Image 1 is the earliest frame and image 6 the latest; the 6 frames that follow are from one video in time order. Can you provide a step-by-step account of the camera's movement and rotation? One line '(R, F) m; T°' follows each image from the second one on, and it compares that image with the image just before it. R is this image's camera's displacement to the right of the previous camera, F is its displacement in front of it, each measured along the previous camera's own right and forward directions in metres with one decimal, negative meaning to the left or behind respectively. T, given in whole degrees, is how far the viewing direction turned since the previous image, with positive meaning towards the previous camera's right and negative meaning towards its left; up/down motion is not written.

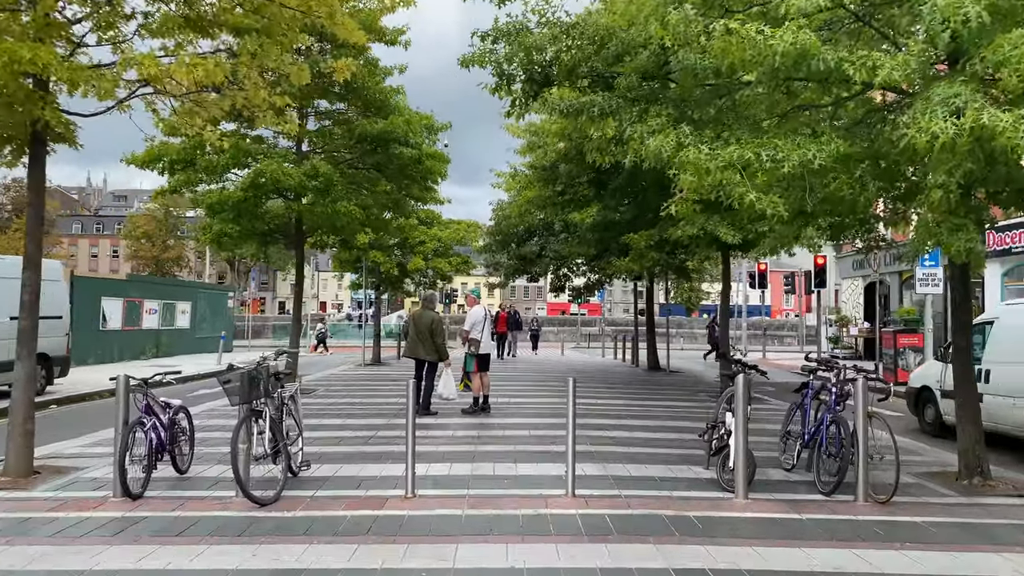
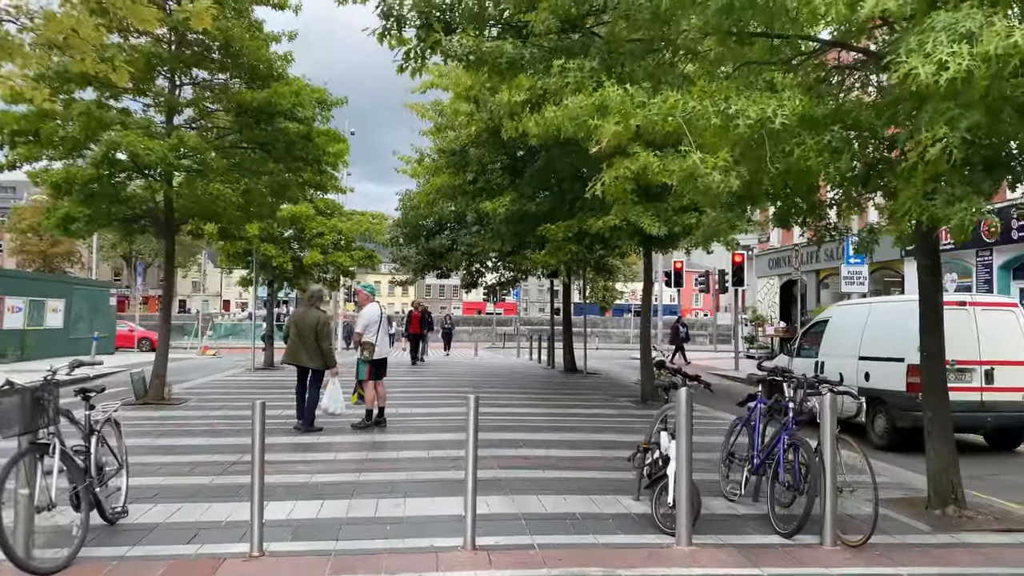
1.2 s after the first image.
(+0.2, +1.5) m; +6°
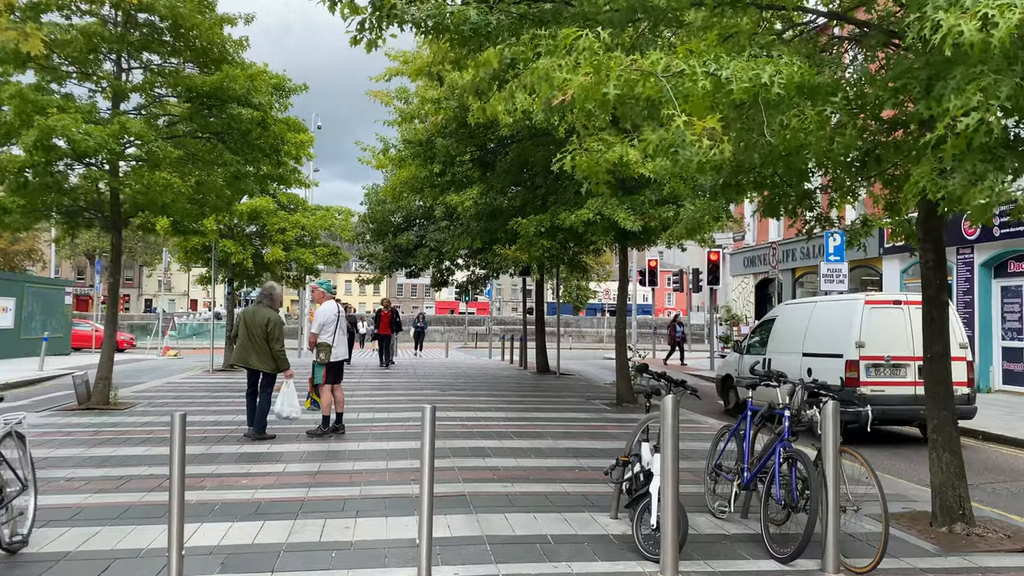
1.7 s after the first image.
(+0.1, +0.7) m; +2°
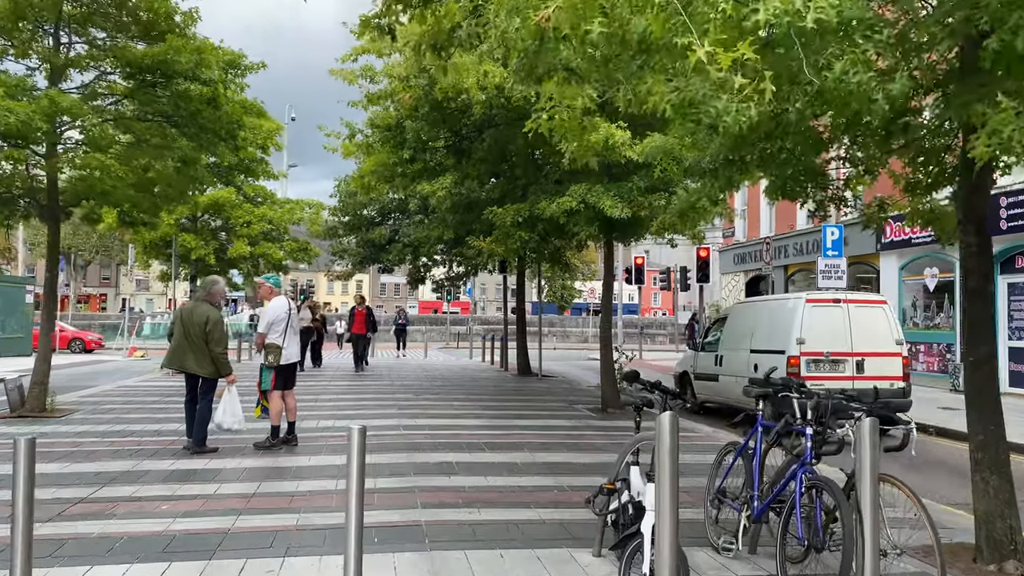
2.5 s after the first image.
(+0.1, +1.0) m; +1°
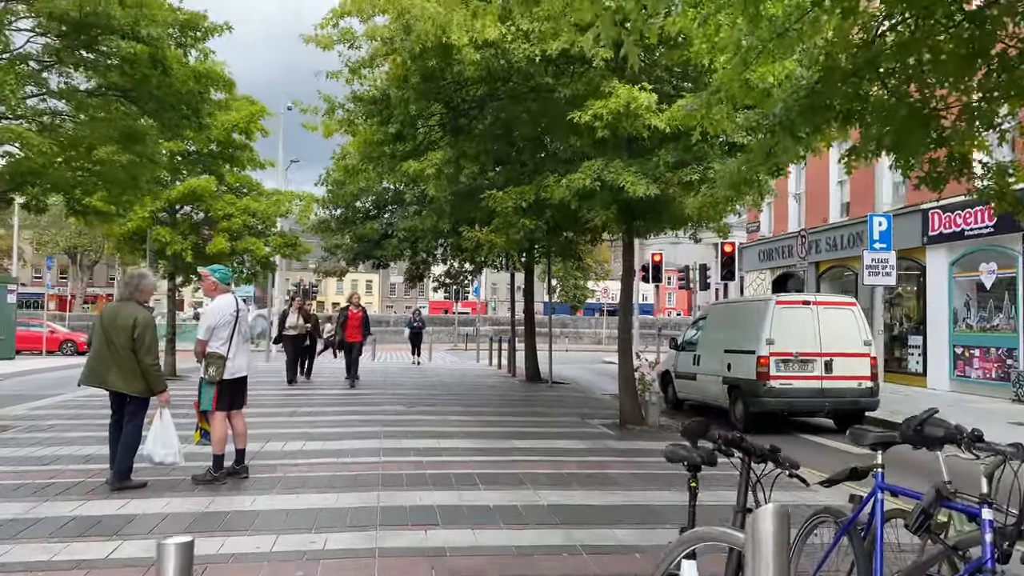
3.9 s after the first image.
(+0.1, +1.6) m; -1°
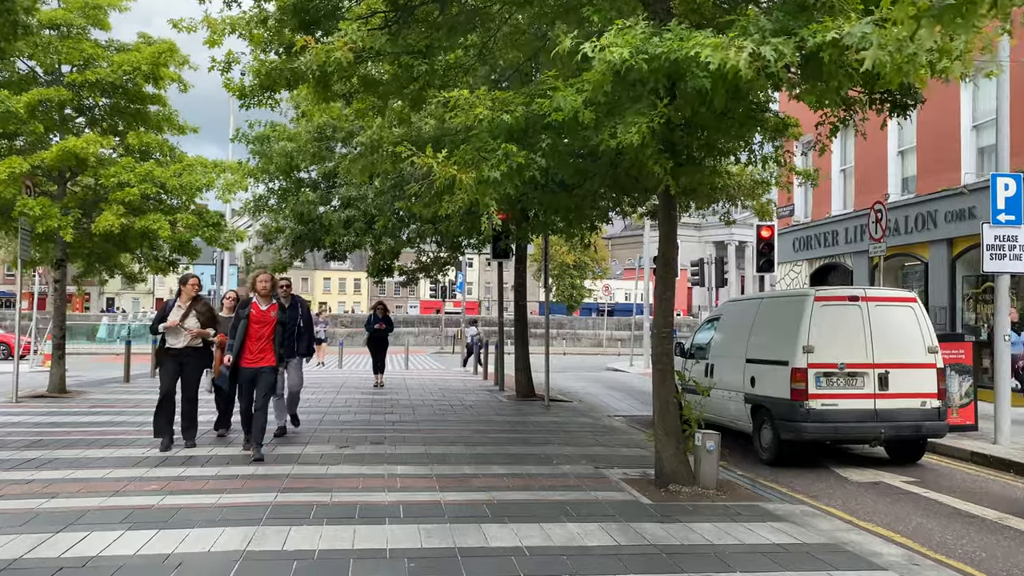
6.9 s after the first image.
(+0.2, +3.8) m; 0°
